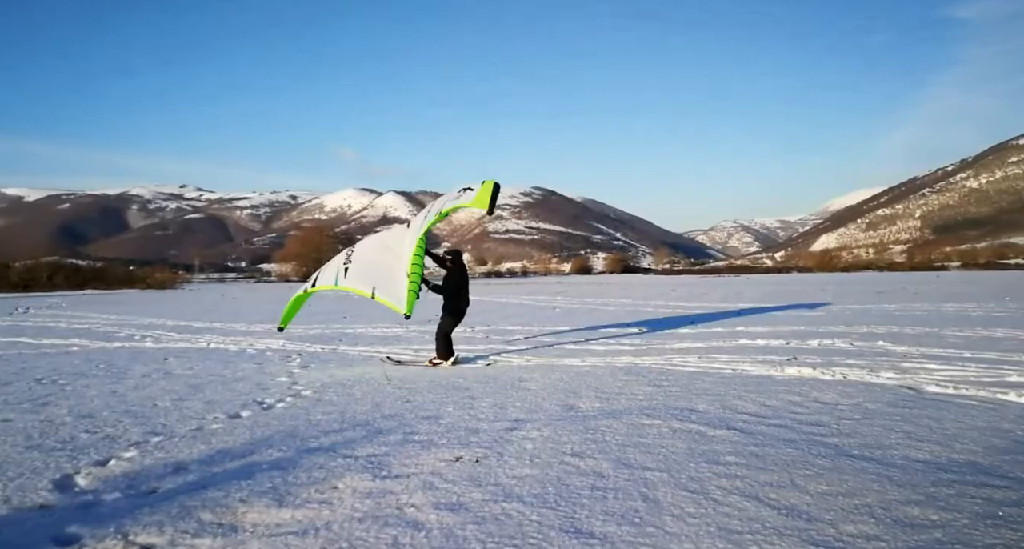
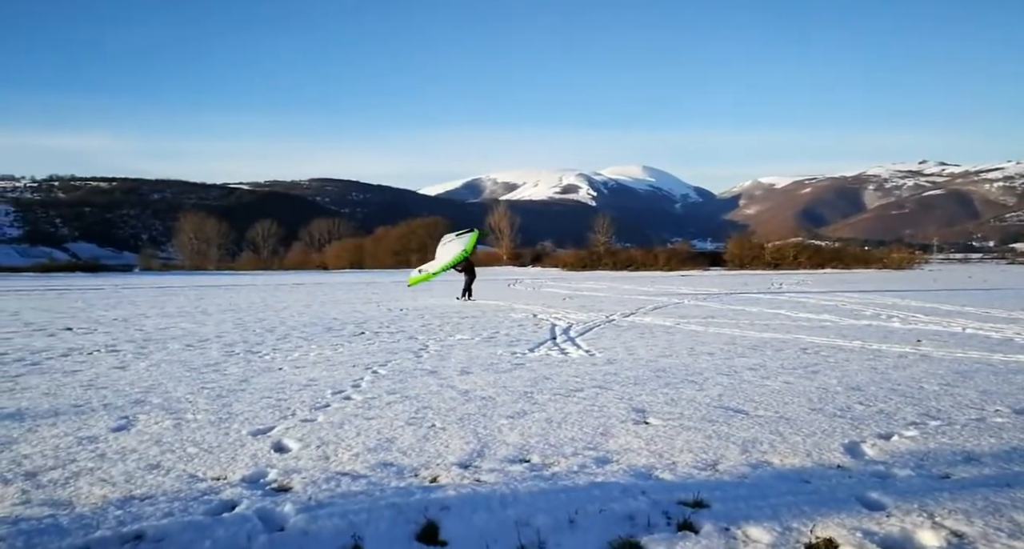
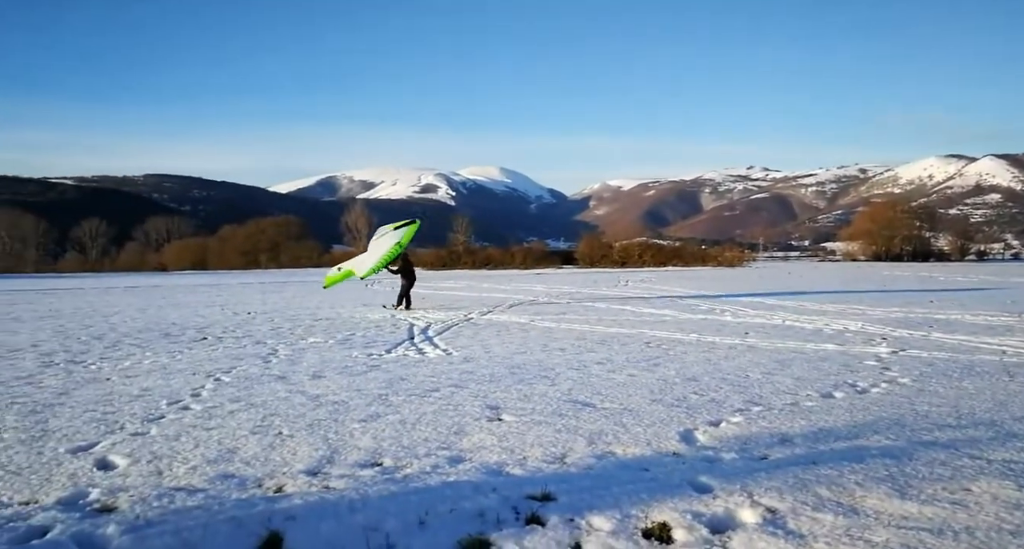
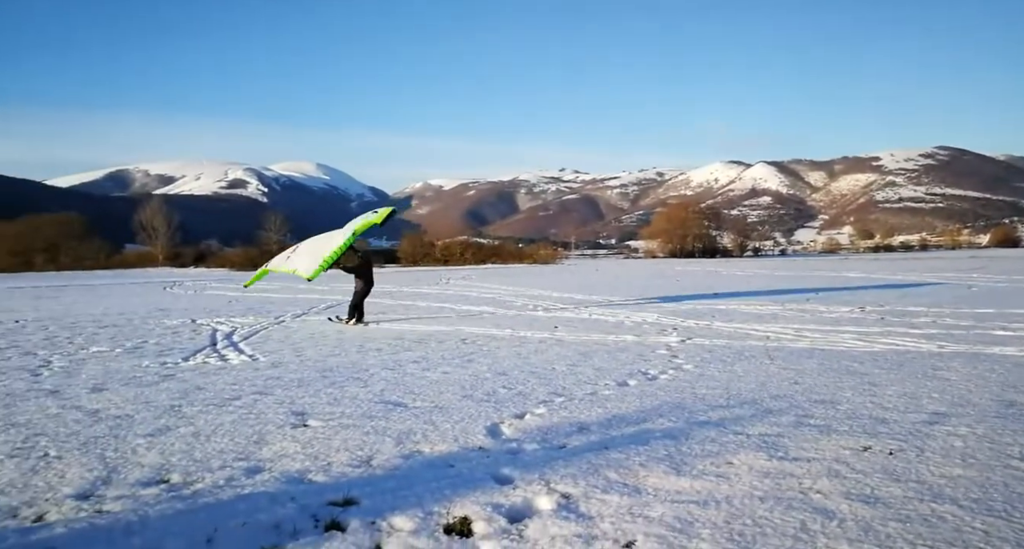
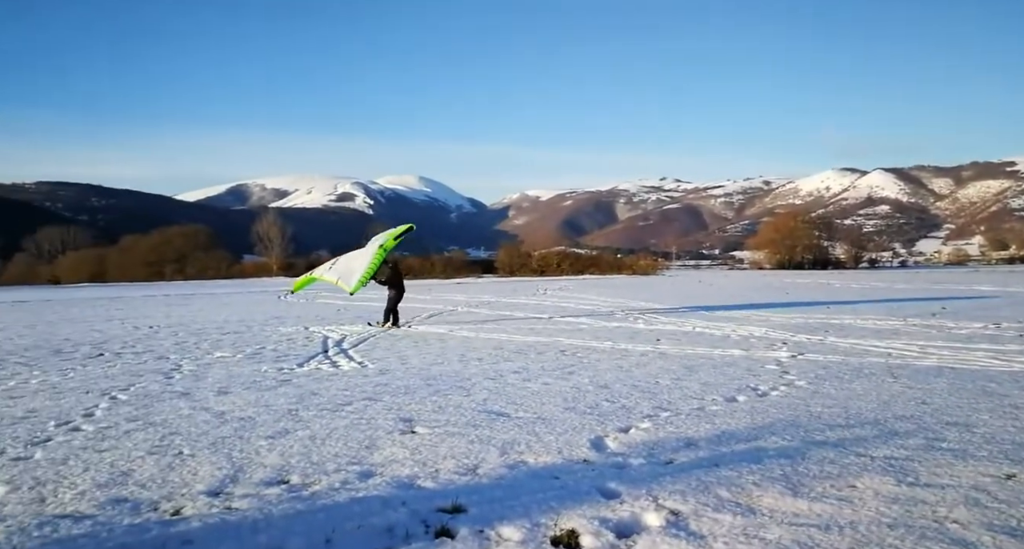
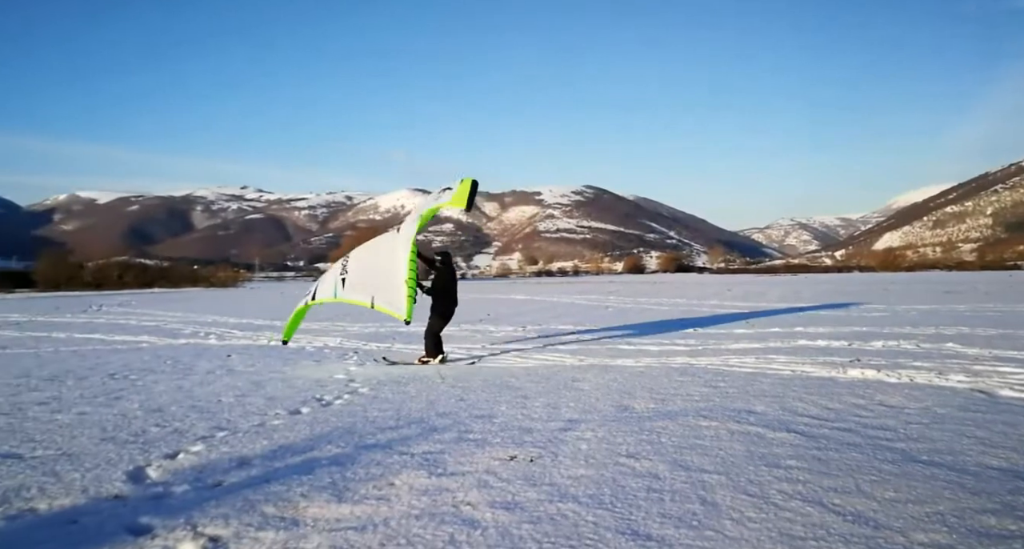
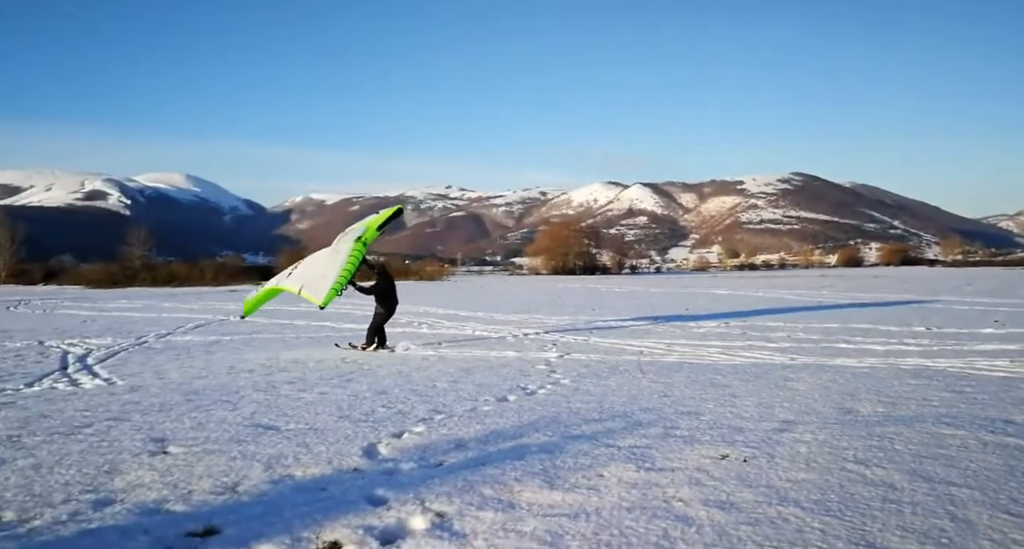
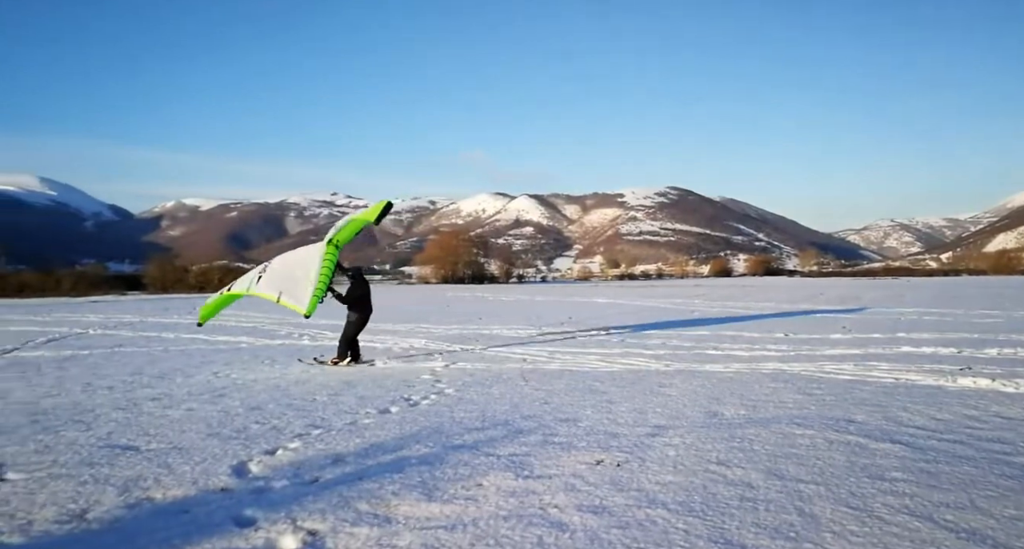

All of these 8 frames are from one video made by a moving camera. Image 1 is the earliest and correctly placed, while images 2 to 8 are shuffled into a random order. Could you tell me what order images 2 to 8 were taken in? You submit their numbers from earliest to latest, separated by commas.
6, 8, 7, 4, 5, 3, 2
